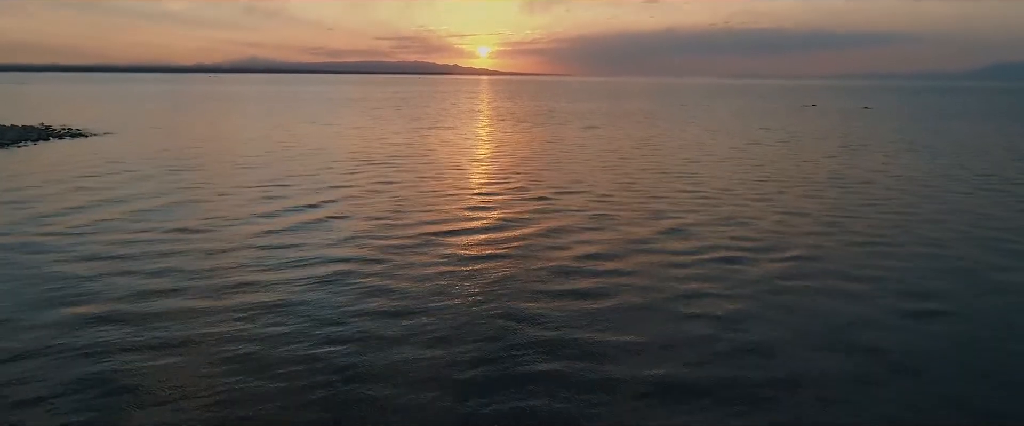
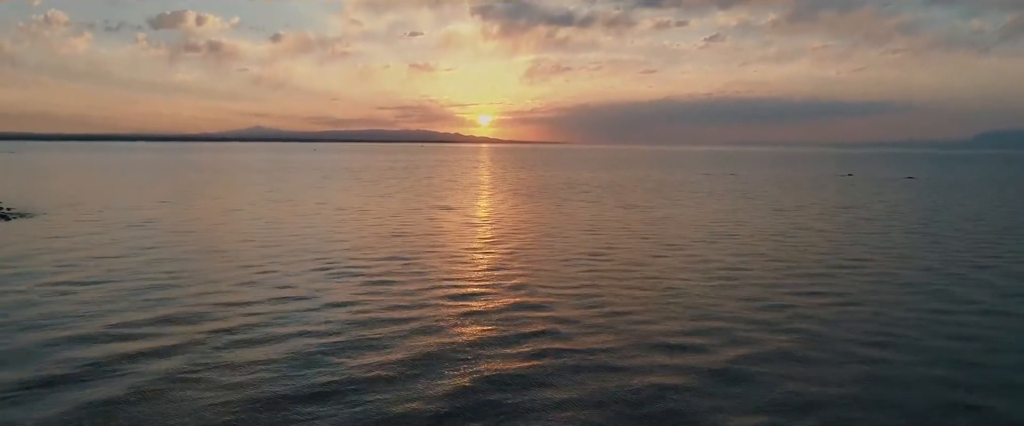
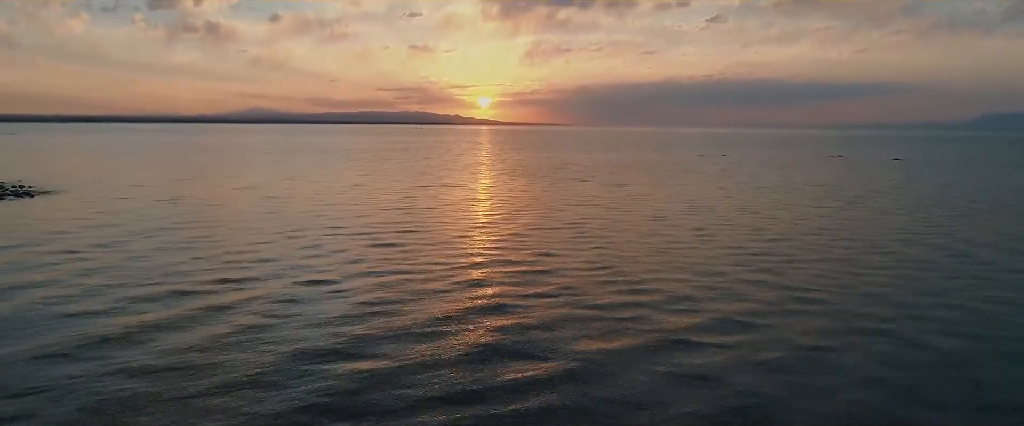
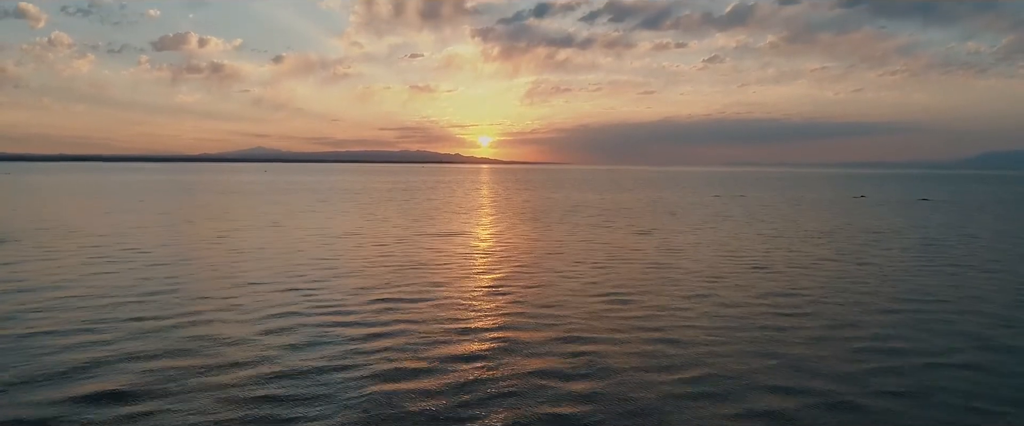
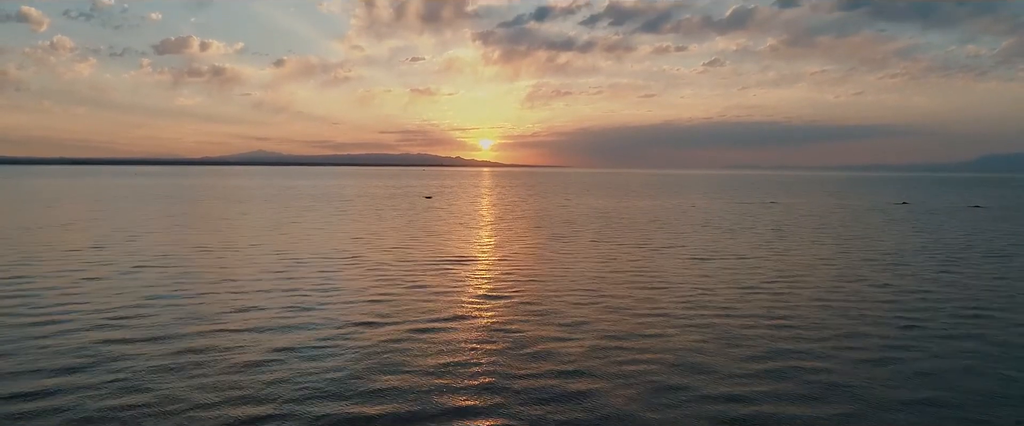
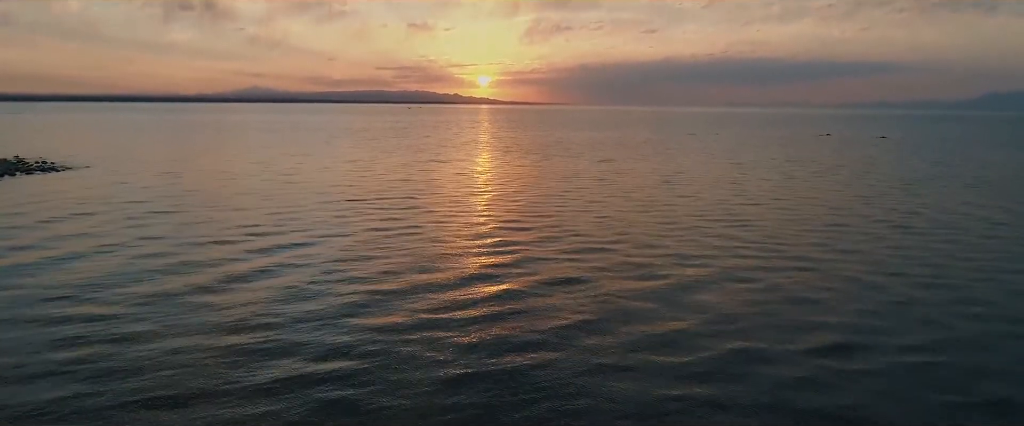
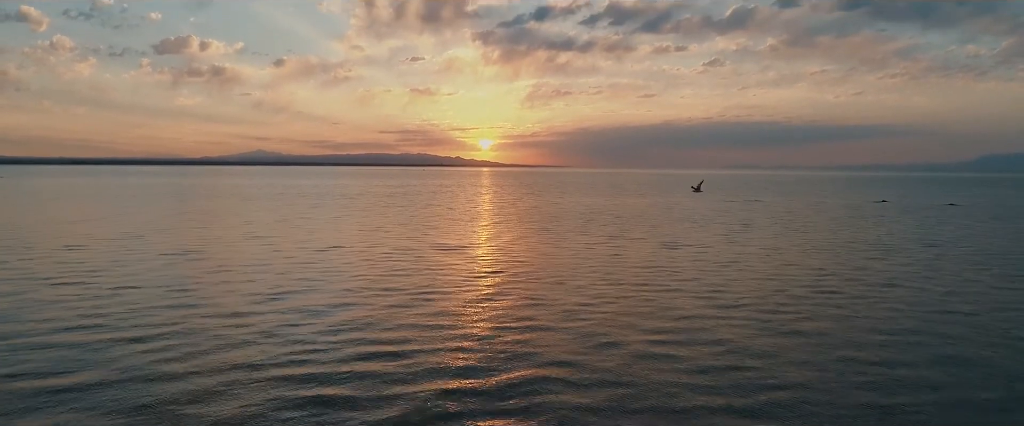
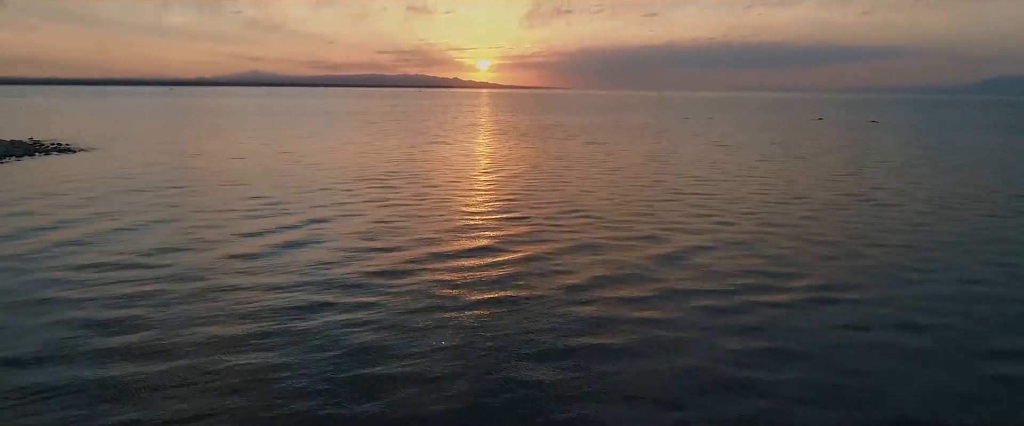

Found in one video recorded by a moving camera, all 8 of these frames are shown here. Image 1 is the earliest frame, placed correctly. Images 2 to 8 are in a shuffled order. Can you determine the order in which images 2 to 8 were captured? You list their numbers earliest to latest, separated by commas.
8, 6, 3, 2, 4, 7, 5
